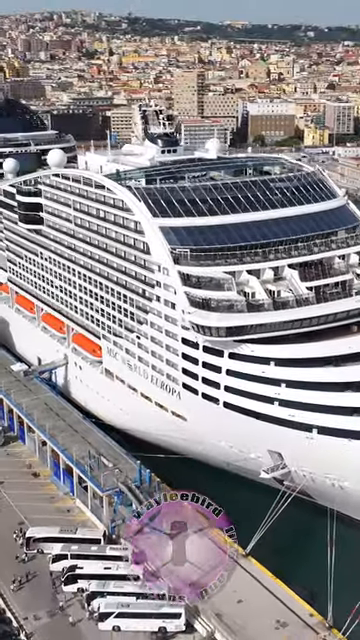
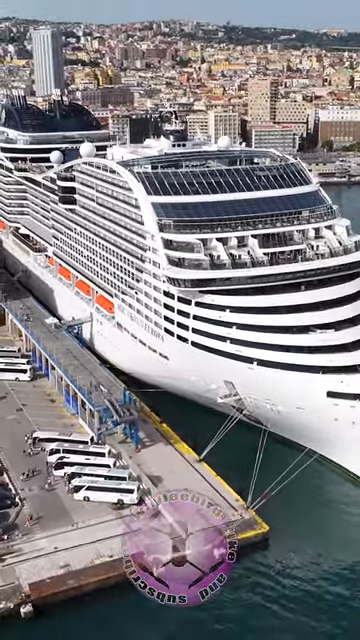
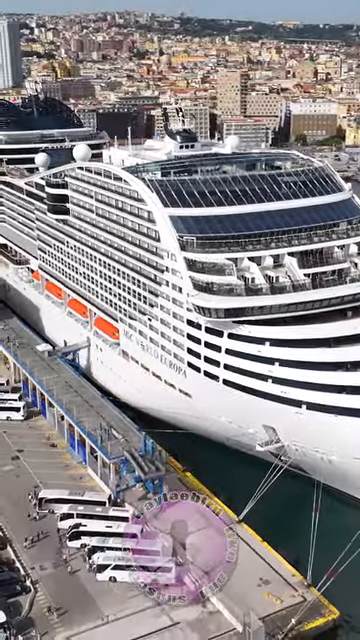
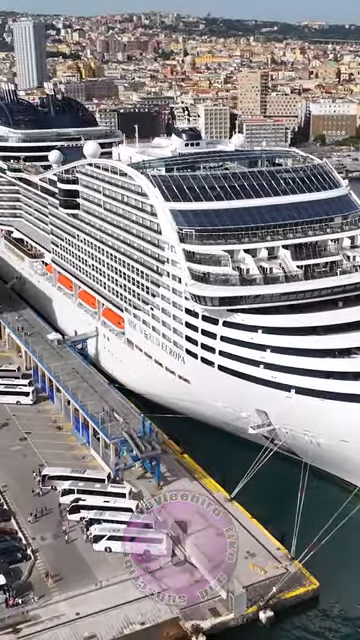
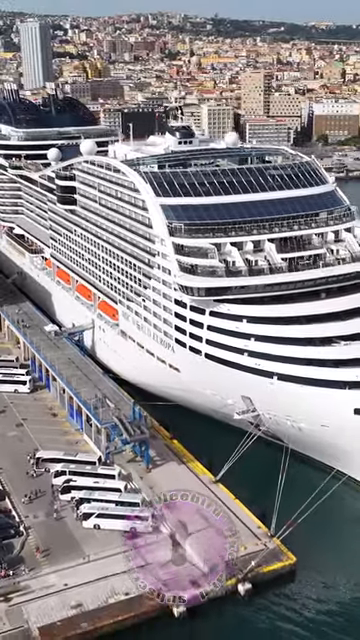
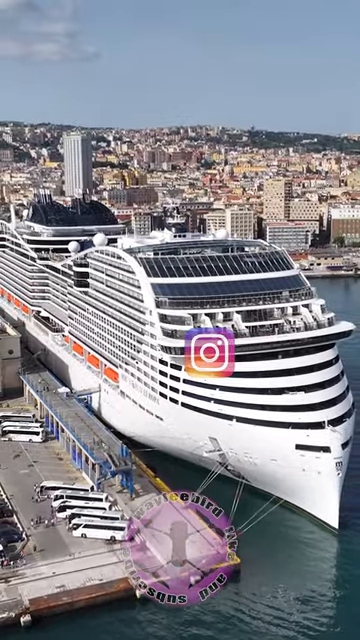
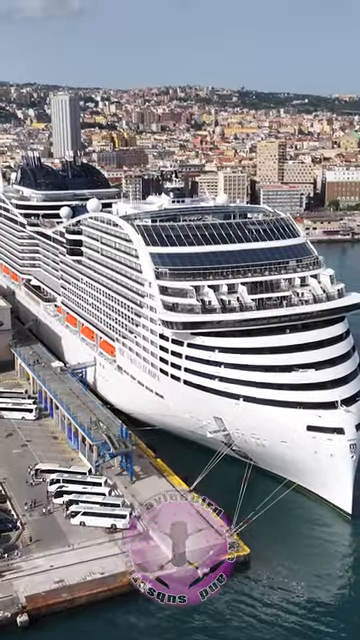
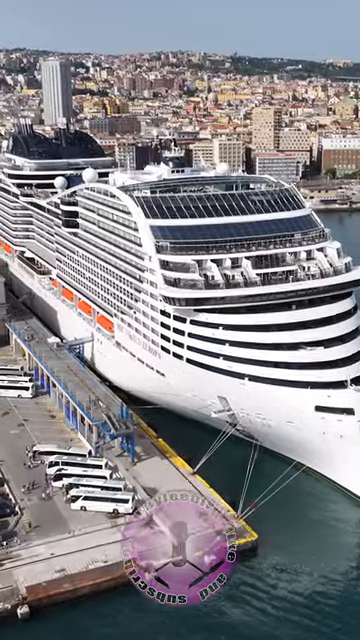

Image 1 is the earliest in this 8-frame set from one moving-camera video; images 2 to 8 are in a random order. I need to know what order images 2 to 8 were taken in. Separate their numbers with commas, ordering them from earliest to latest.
3, 4, 5, 2, 8, 7, 6
